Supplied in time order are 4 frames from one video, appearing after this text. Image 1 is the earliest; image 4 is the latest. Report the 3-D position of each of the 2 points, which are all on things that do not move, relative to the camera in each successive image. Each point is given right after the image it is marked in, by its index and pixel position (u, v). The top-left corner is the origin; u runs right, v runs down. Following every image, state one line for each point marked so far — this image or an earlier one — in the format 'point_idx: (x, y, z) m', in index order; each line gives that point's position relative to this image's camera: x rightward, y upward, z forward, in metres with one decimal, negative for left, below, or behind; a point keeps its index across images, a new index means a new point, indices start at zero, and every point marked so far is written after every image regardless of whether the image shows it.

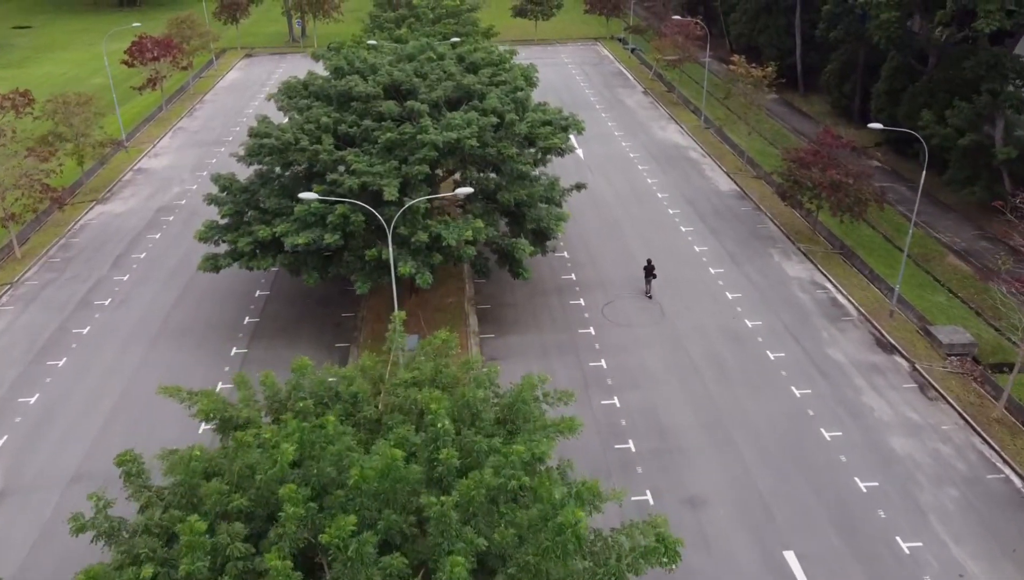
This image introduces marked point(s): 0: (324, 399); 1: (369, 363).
0: (-4.0, -2.3, +17.8) m
1: (-3.3, -1.7, +19.0) m
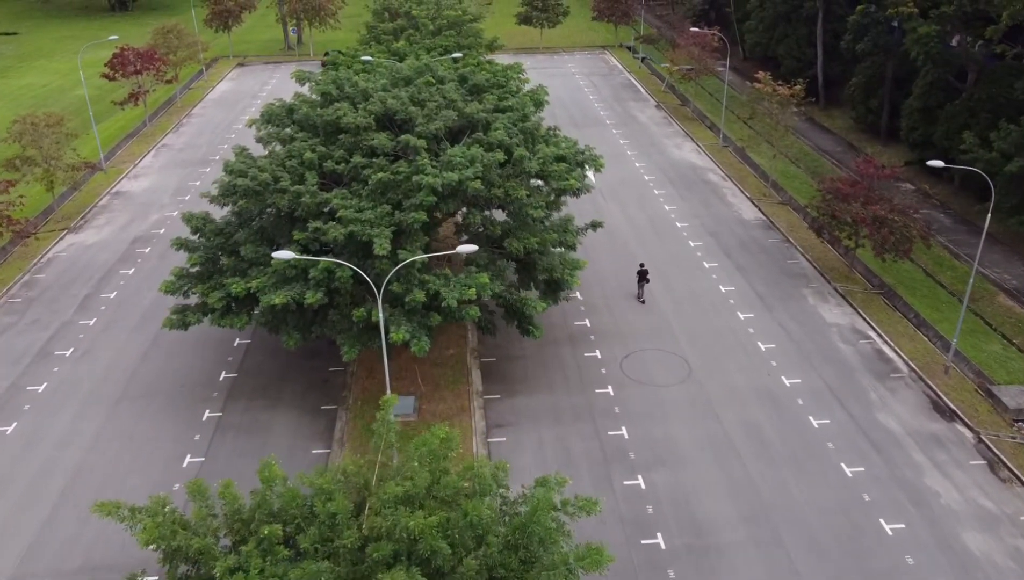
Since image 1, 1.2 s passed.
0: (-3.8, -4.0, +14.5) m
1: (-3.1, -3.4, +15.8) m
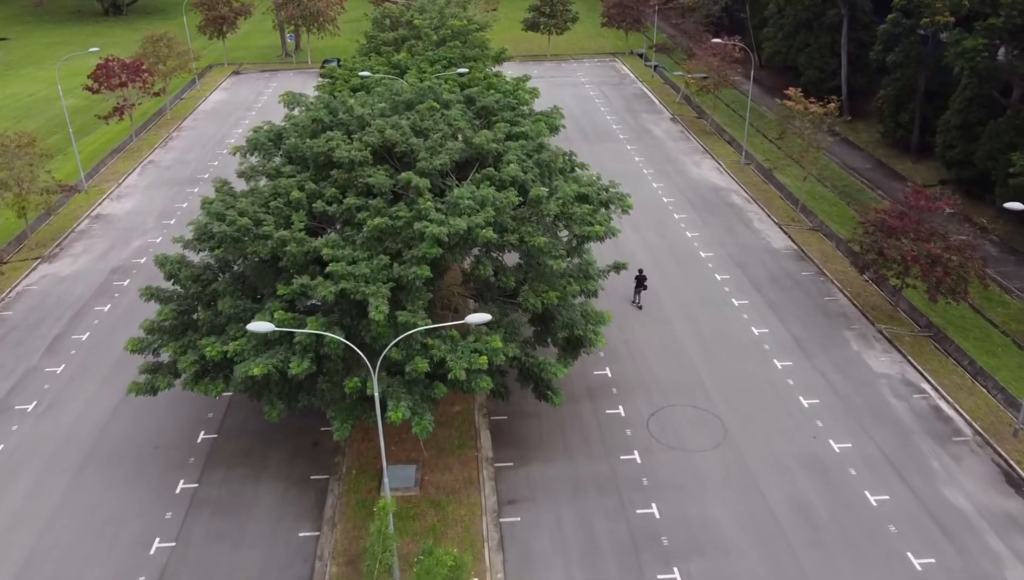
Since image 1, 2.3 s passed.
0: (-3.4, -5.5, +11.6) m
1: (-2.7, -4.9, +12.8) m
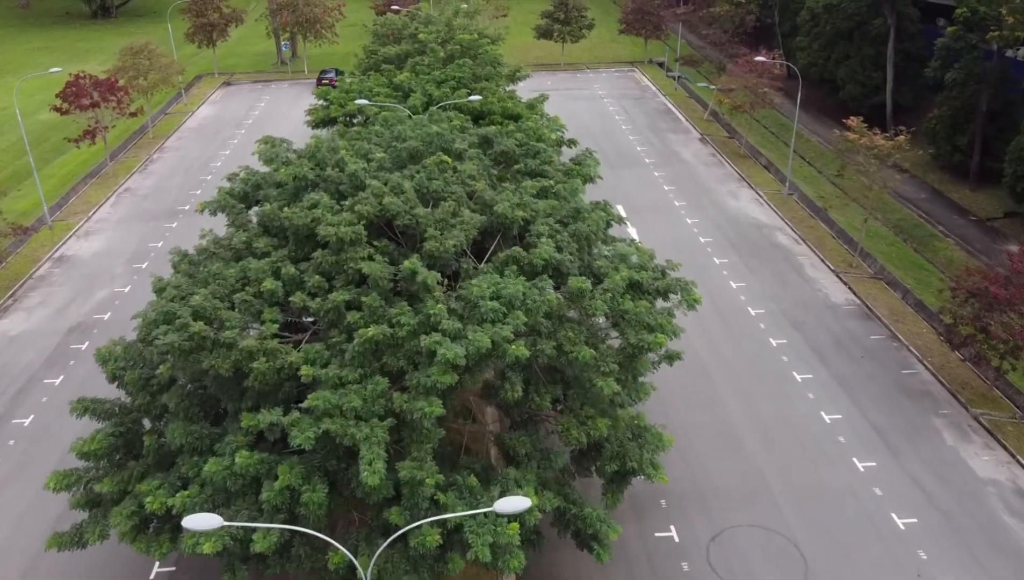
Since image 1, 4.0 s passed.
0: (-2.8, -7.9, +6.9) m
1: (-2.1, -7.3, +8.2) m
